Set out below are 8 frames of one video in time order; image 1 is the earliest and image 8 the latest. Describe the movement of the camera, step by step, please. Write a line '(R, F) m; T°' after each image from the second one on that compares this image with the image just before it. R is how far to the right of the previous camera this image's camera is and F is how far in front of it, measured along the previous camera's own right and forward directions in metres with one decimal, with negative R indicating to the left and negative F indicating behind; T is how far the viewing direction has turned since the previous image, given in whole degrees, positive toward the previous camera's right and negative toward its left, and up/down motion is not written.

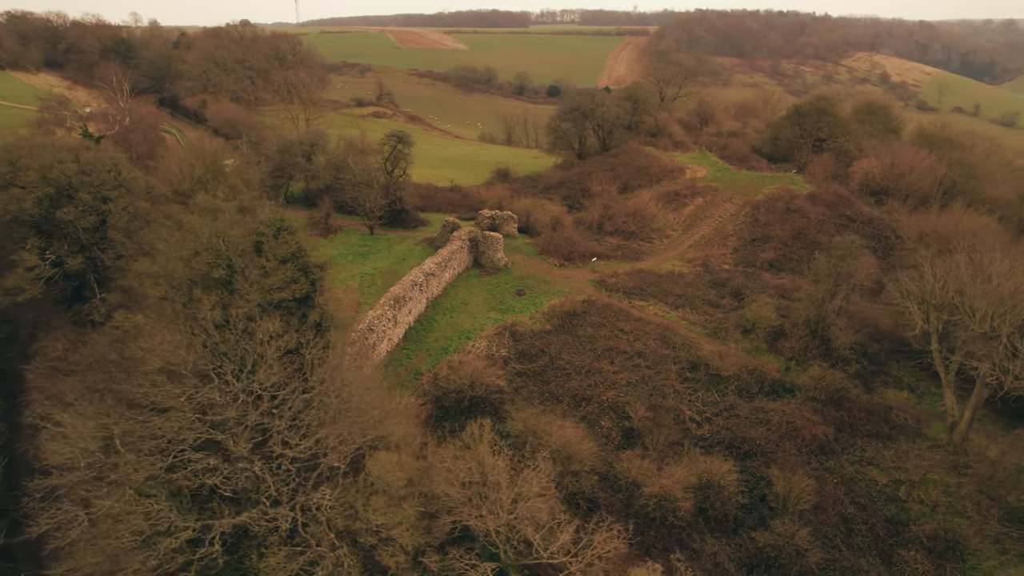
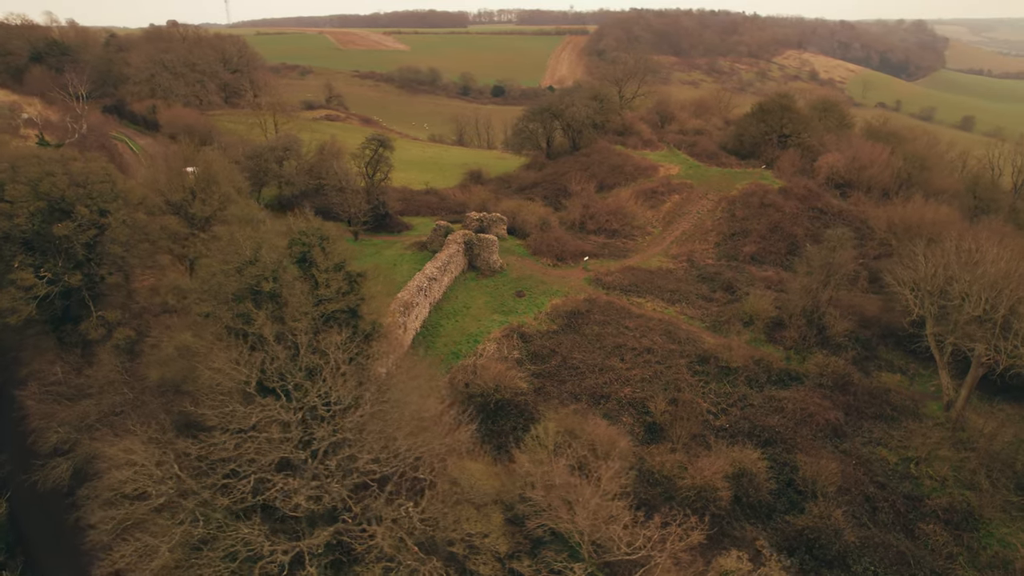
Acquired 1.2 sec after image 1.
(-2.3, +0.1) m; +5°
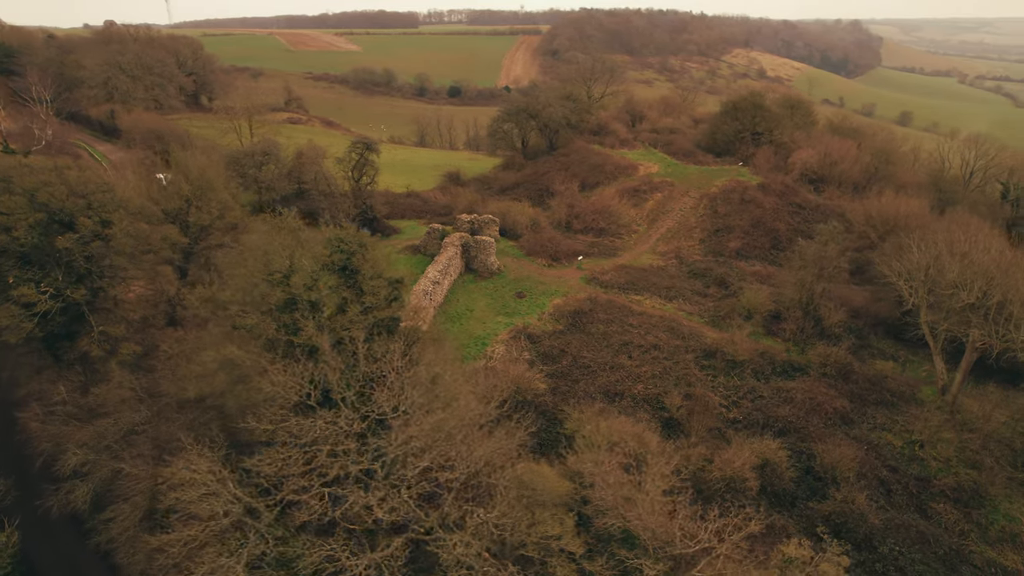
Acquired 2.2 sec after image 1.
(-1.9, 0.0) m; +4°
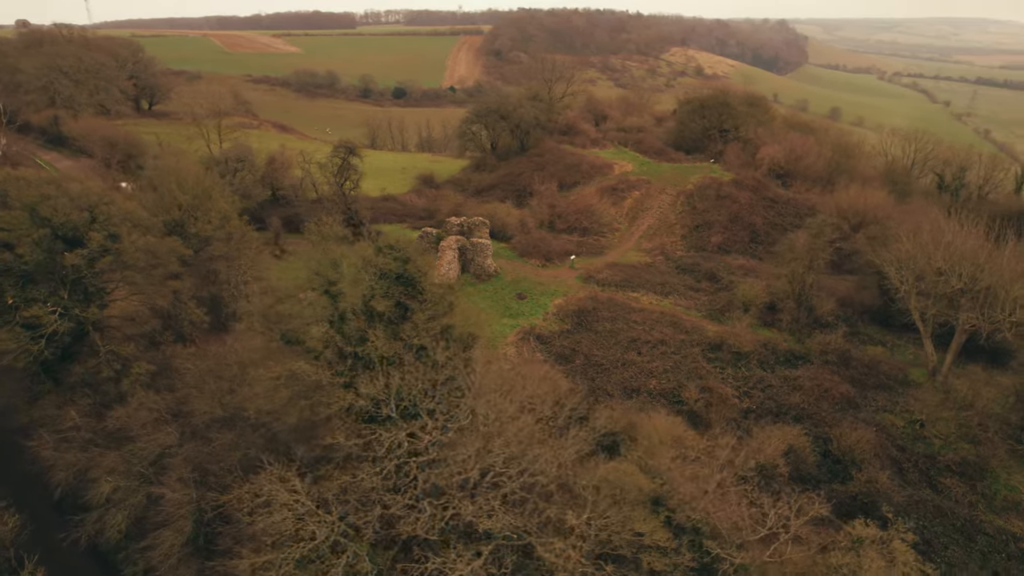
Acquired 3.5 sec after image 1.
(-2.3, +0.1) m; +5°
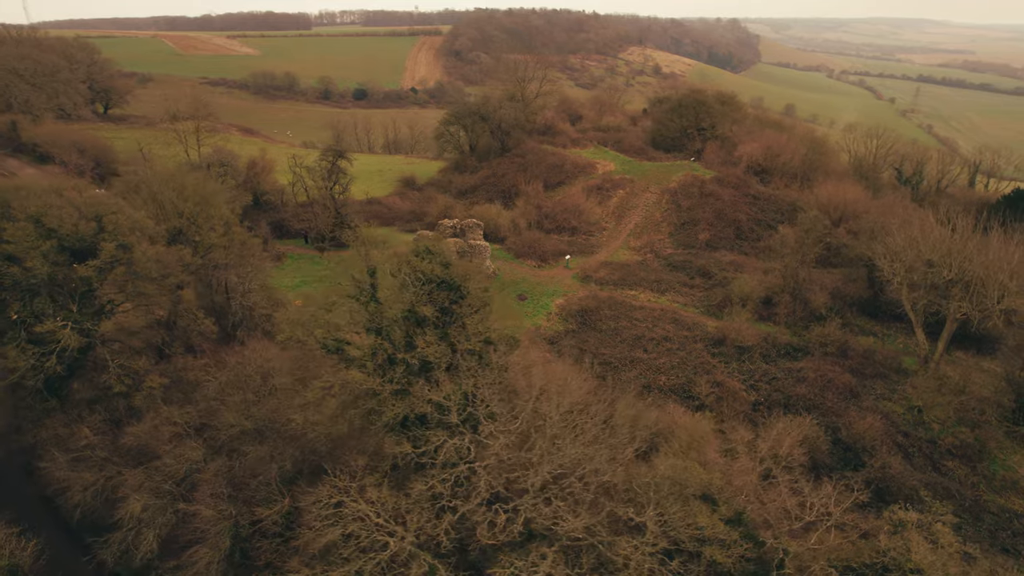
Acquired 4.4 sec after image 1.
(-1.6, 0.0) m; +3°
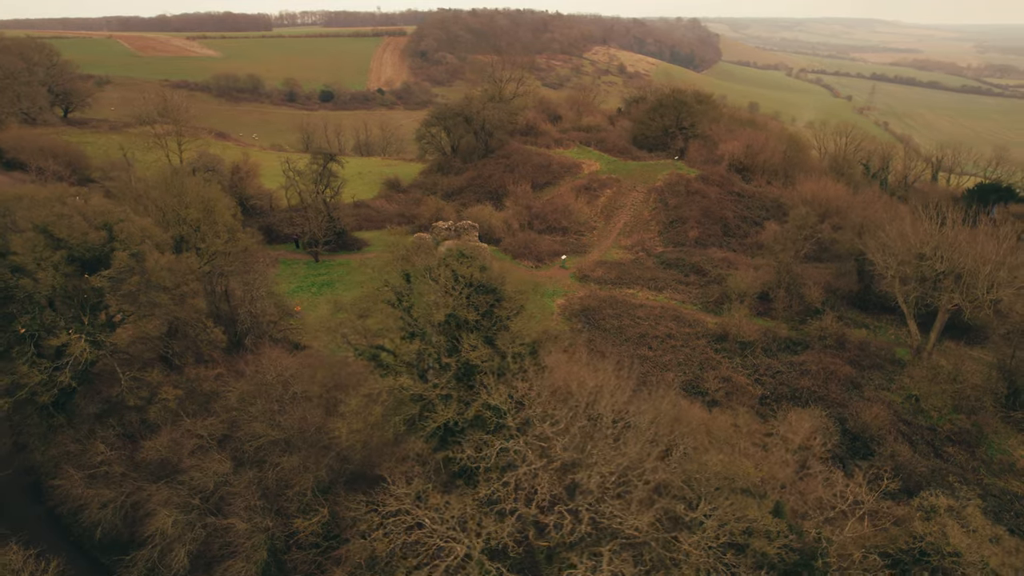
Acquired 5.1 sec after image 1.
(-1.4, 0.0) m; +3°
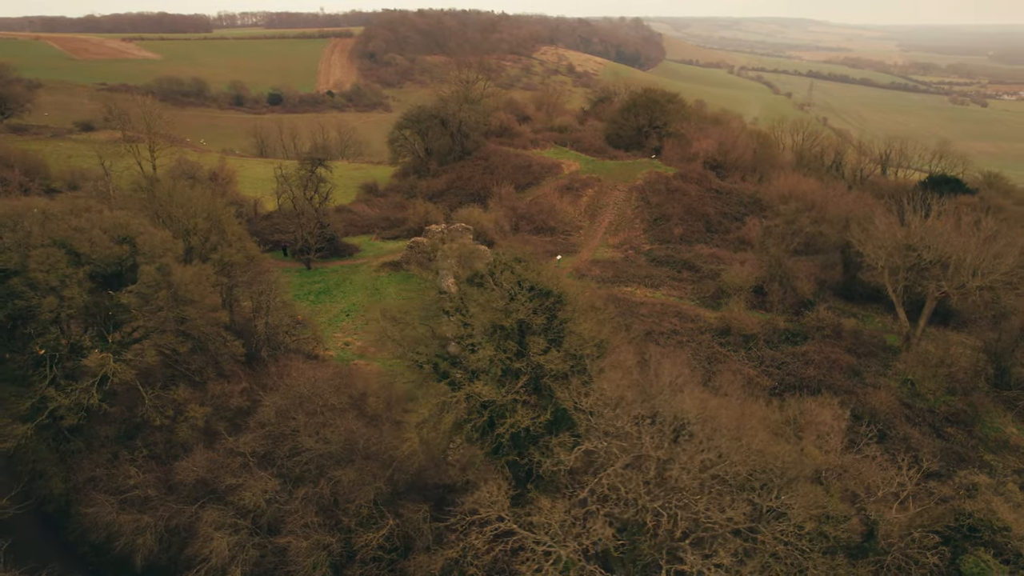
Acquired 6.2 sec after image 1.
(-2.1, +0.1) m; +4°
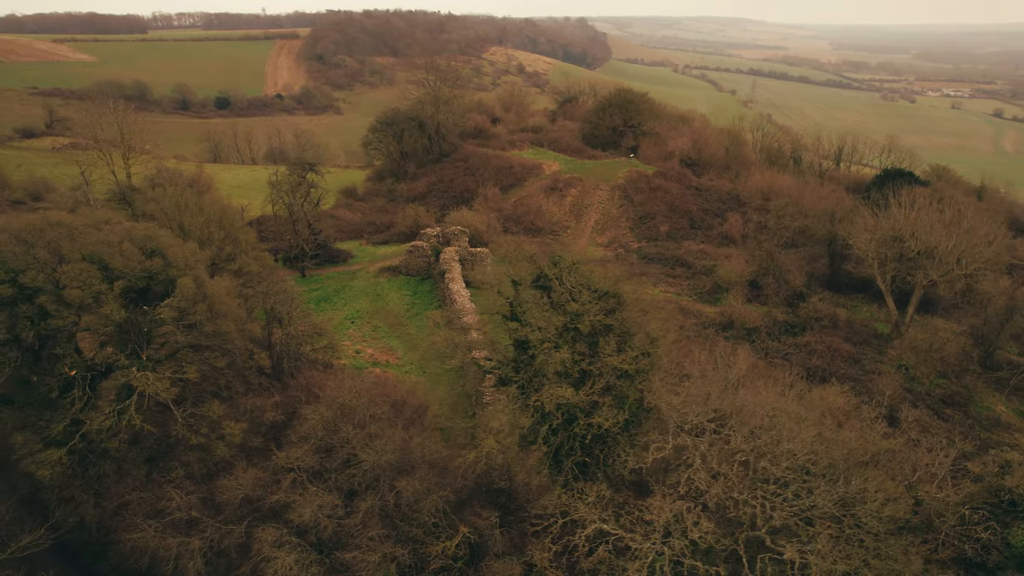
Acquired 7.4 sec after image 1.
(-2.2, 0.0) m; +4°
